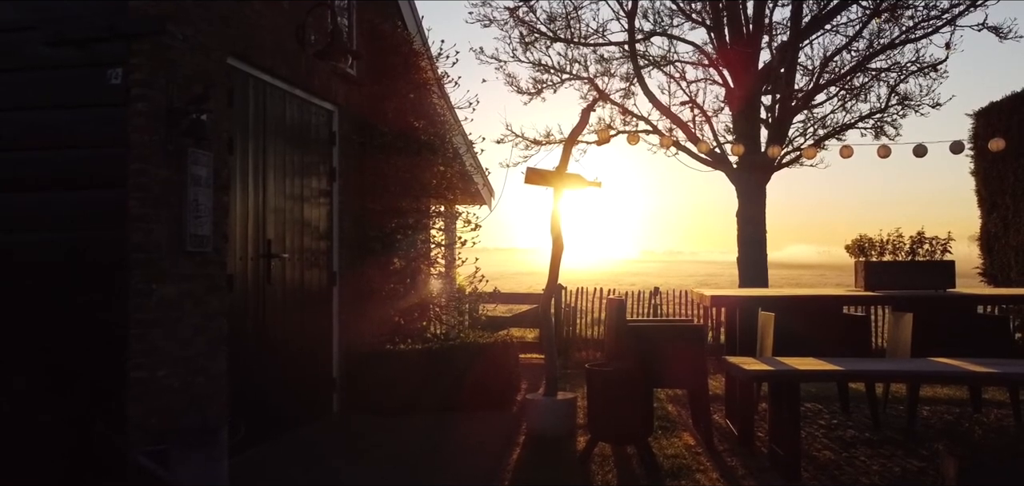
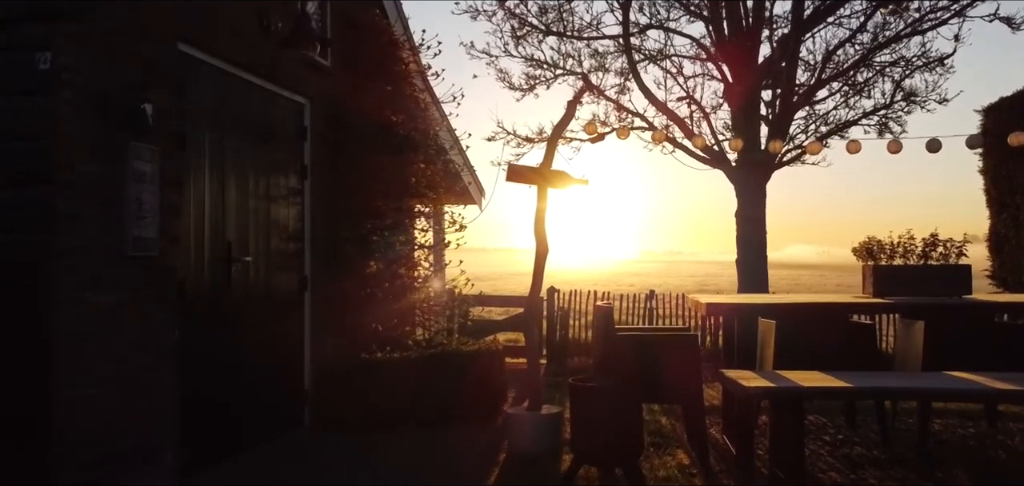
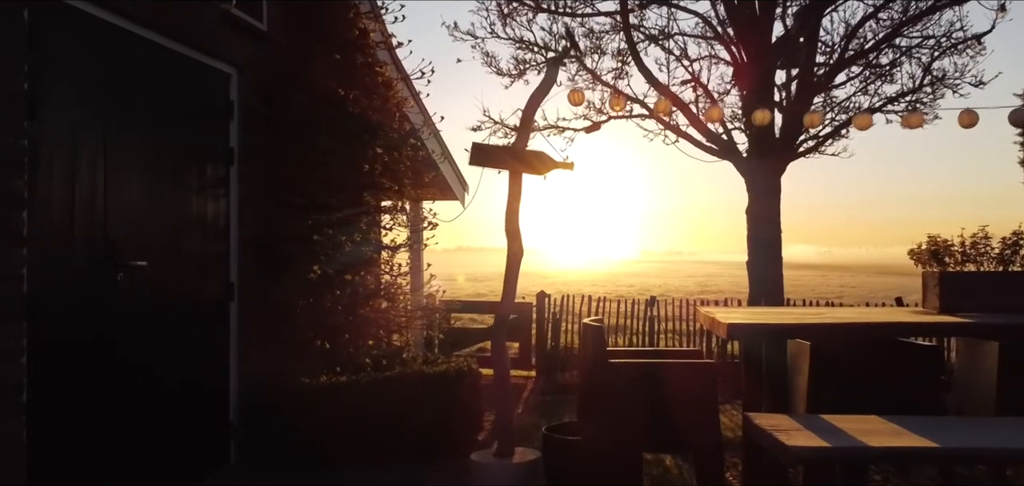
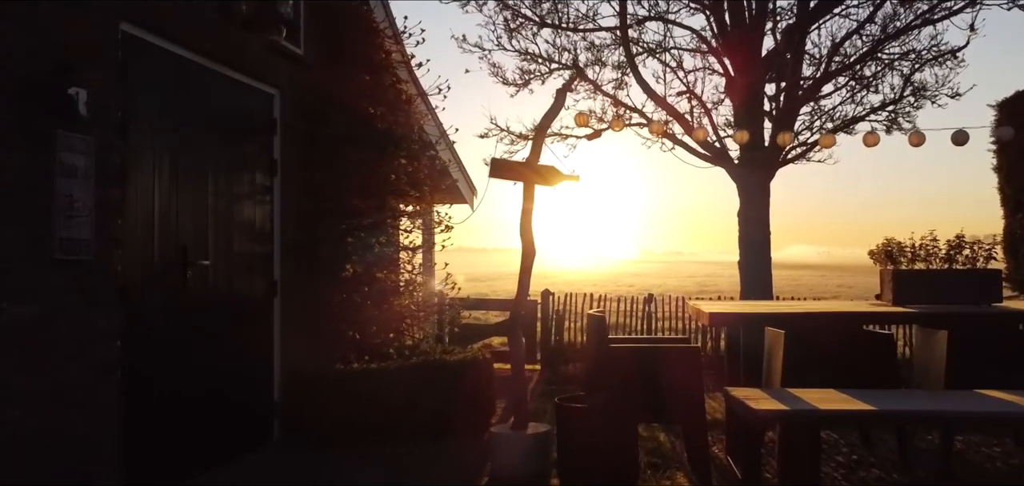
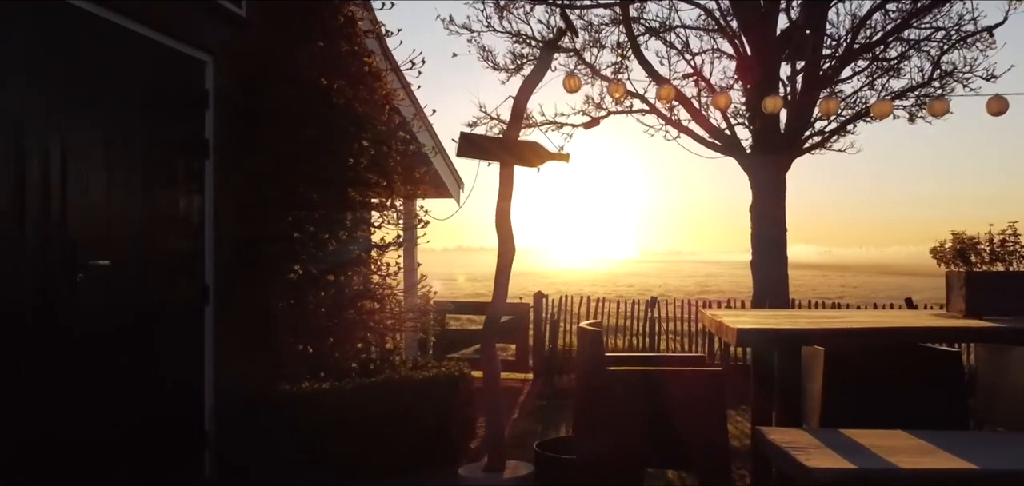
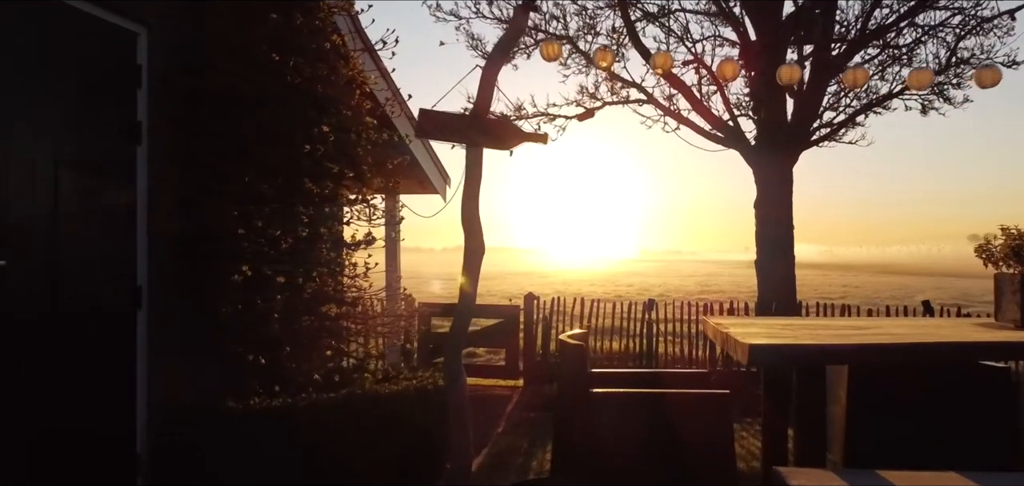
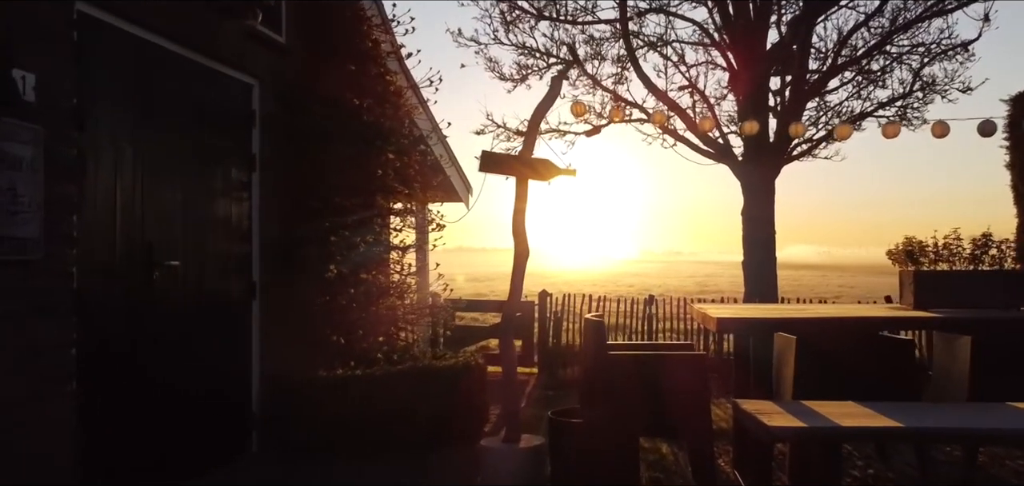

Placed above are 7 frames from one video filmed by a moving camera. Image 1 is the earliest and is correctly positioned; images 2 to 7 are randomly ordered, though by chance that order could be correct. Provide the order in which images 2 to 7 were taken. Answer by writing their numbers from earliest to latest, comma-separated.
2, 4, 7, 3, 5, 6
